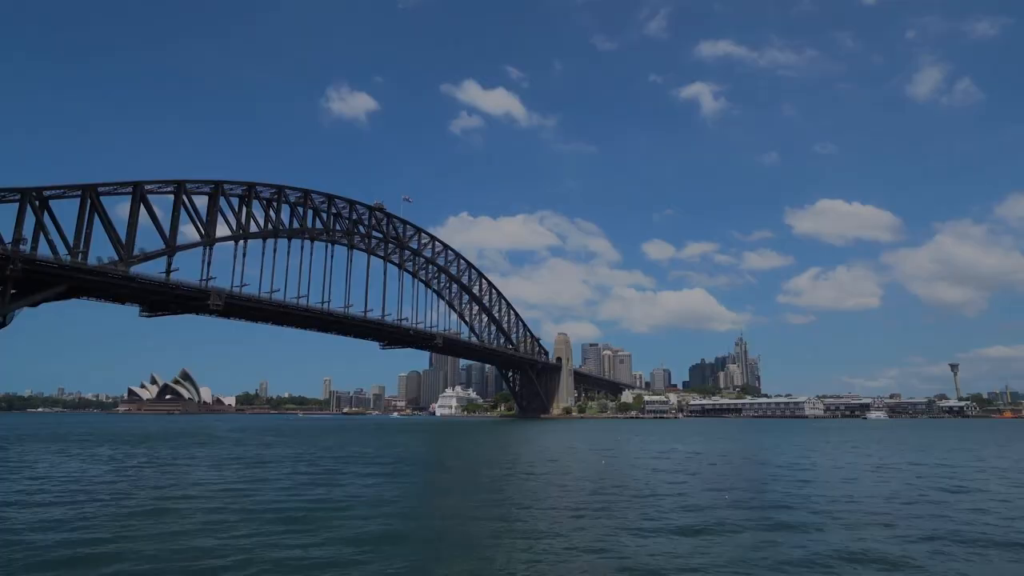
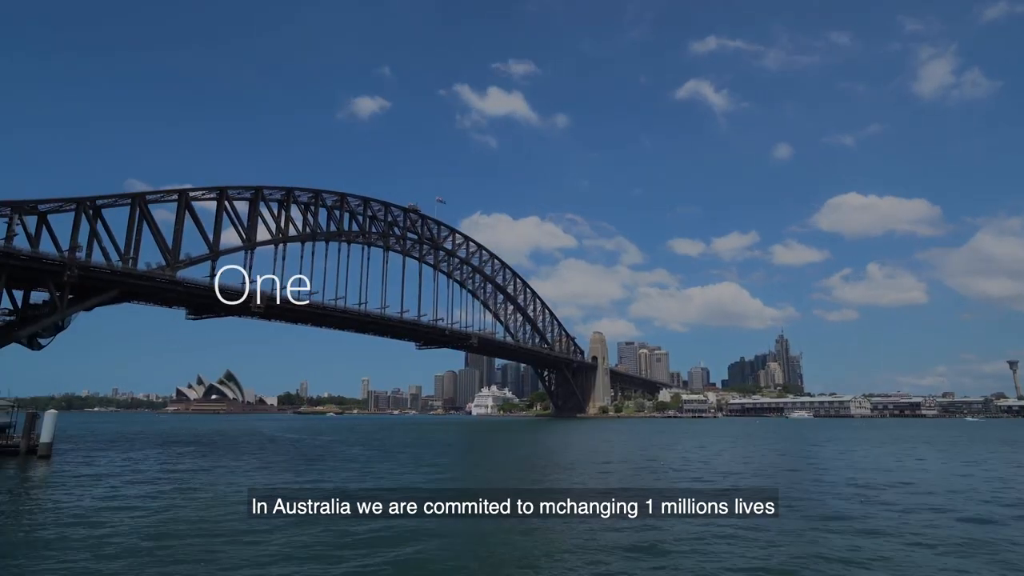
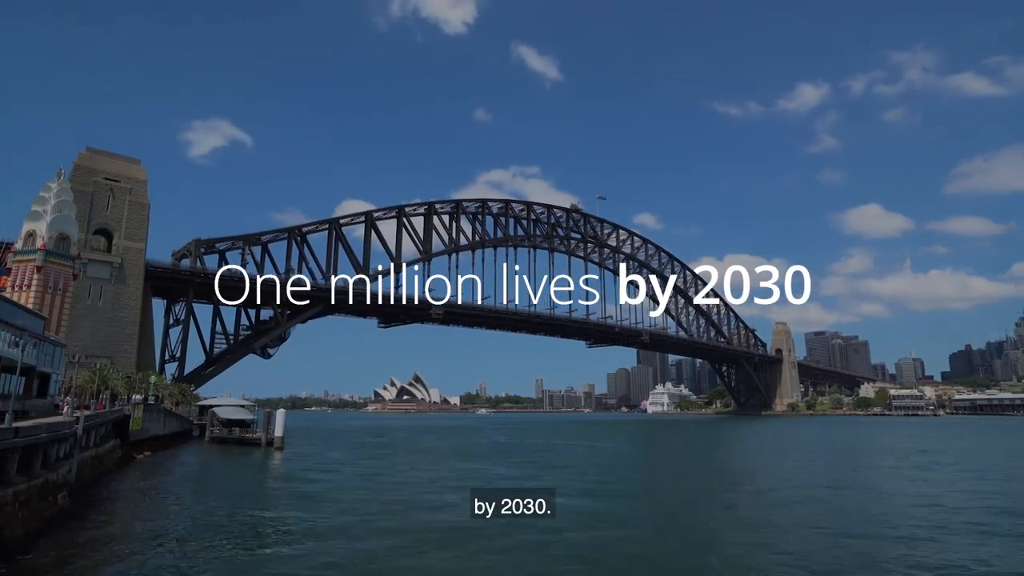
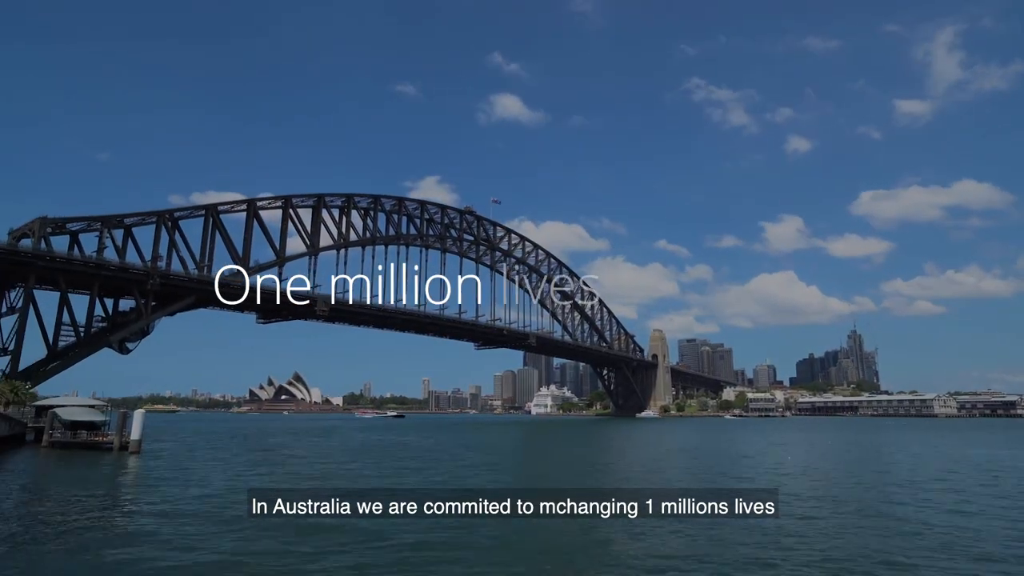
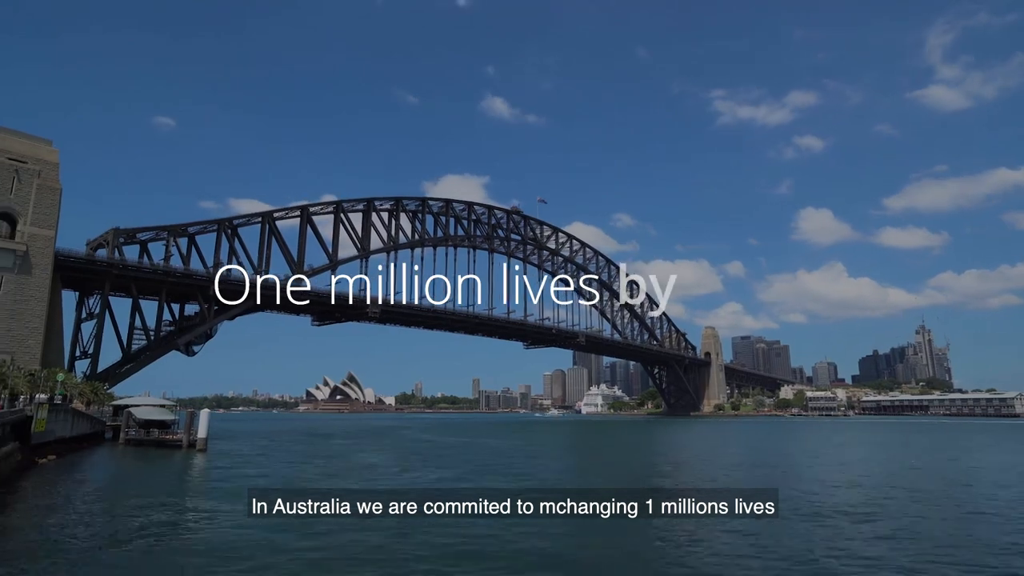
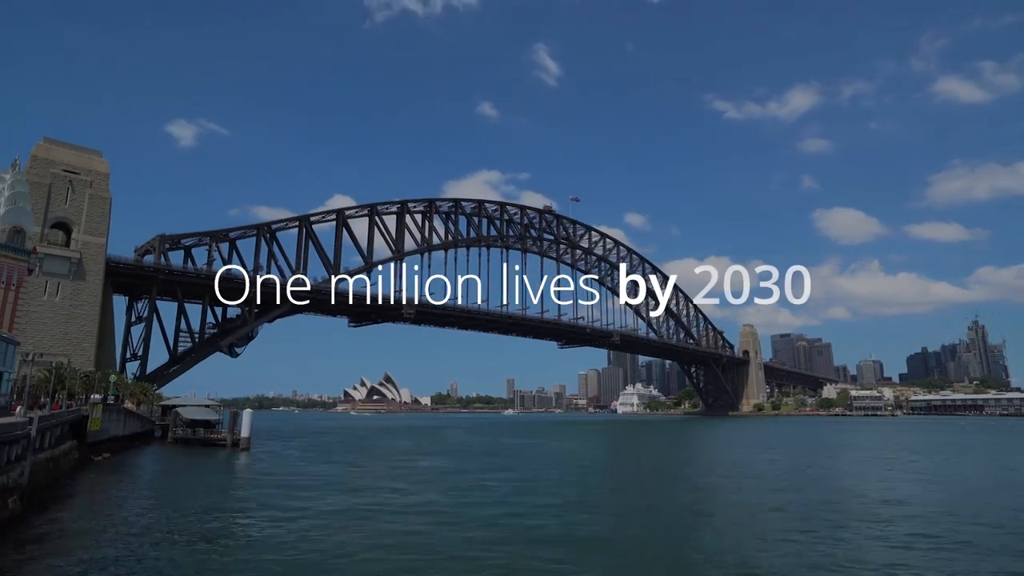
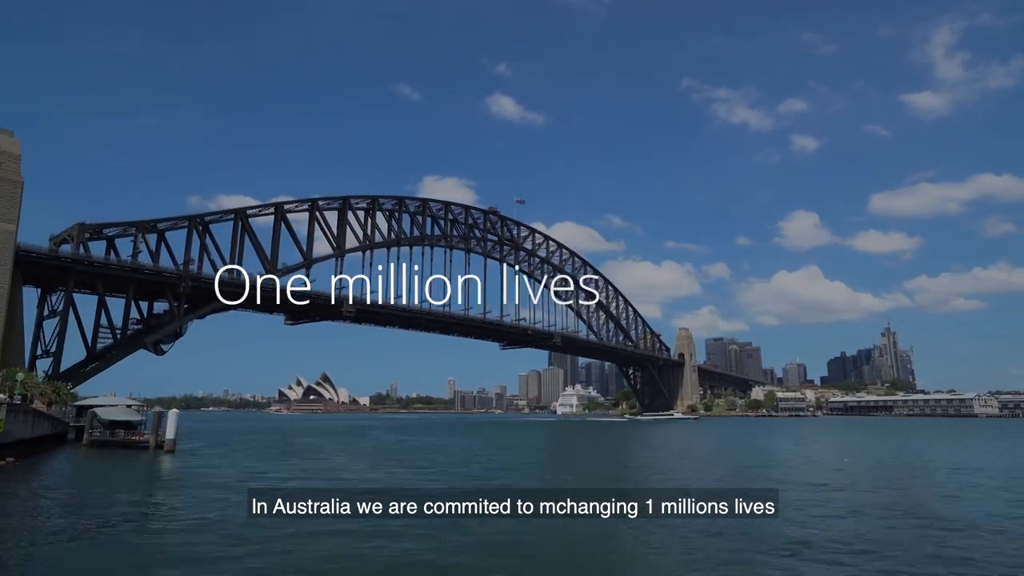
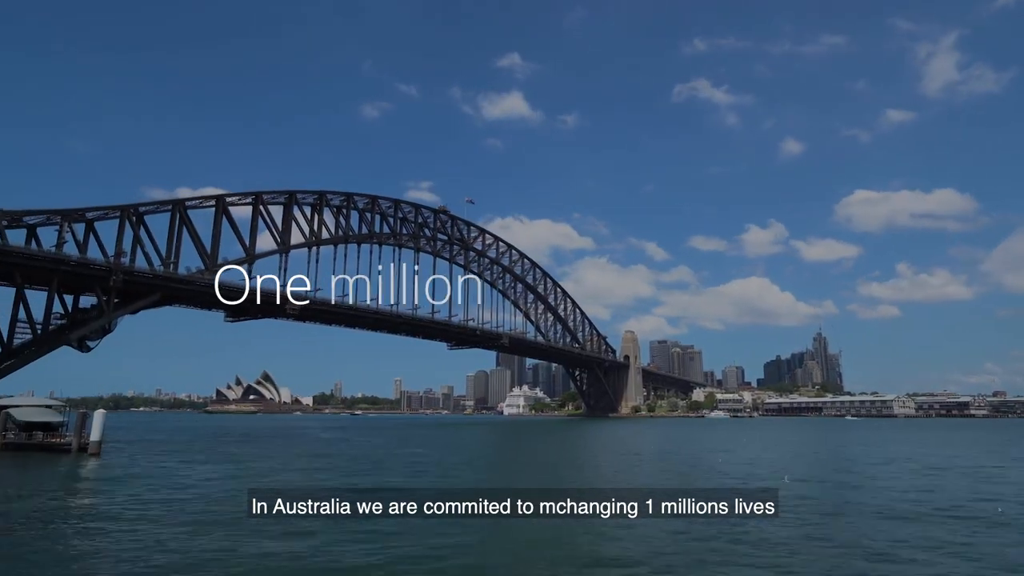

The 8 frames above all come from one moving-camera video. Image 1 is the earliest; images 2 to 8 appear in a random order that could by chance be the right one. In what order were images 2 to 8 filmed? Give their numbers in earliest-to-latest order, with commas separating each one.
2, 8, 4, 7, 5, 6, 3
